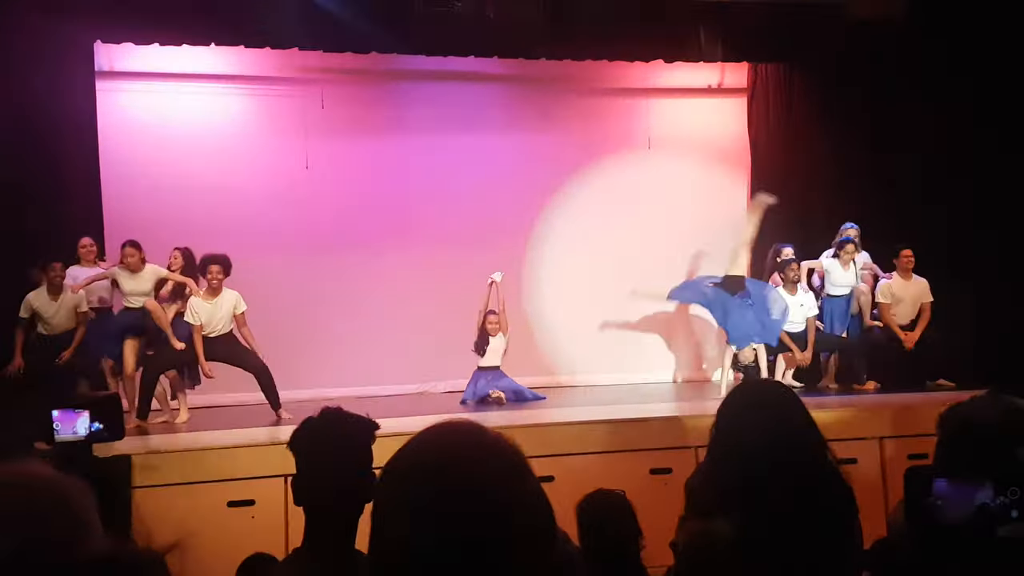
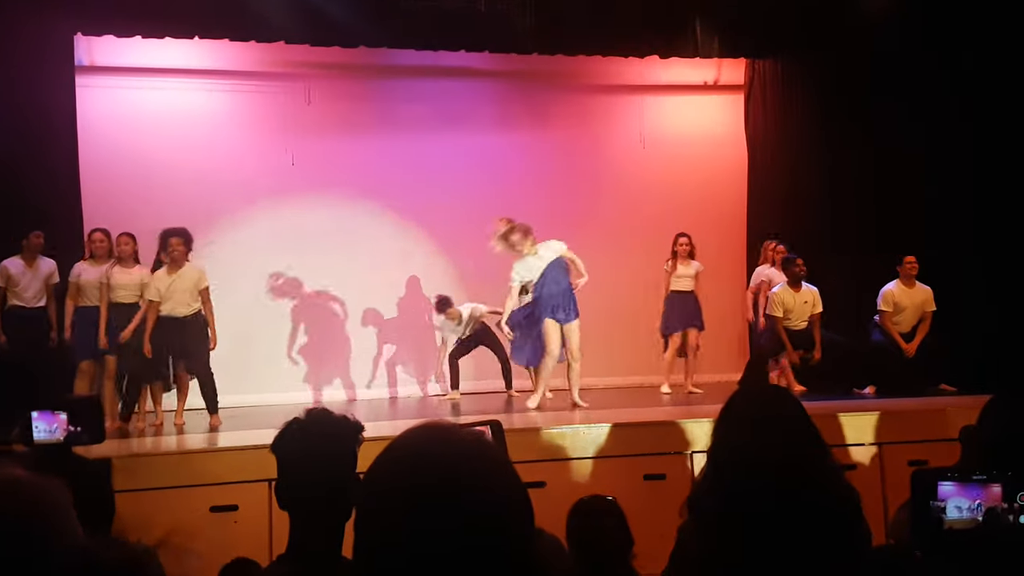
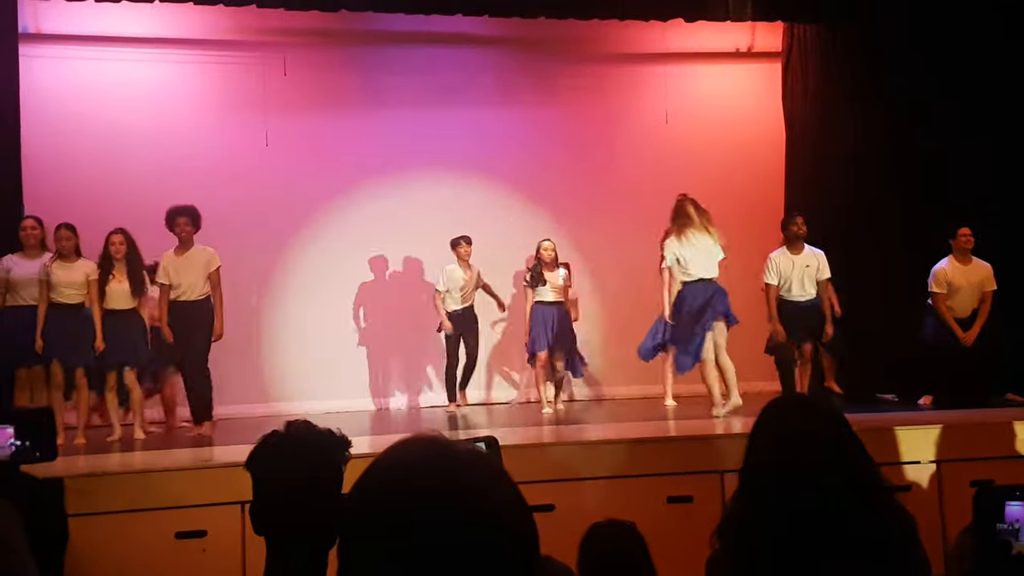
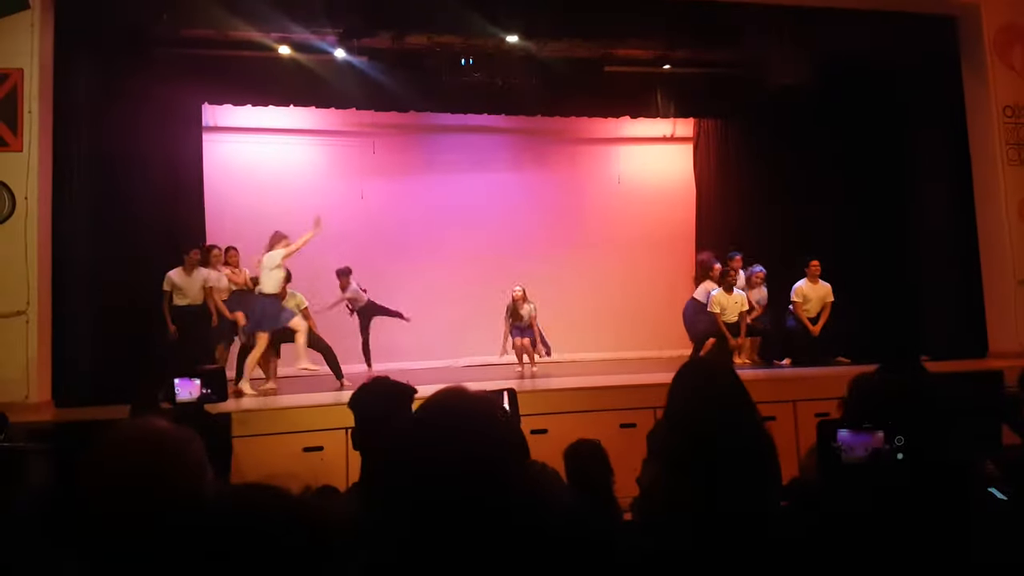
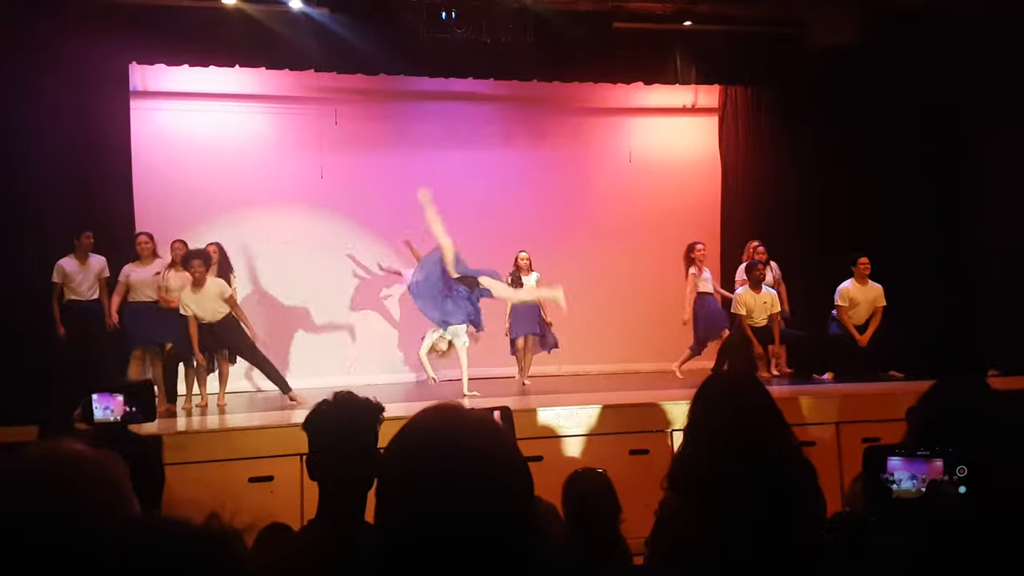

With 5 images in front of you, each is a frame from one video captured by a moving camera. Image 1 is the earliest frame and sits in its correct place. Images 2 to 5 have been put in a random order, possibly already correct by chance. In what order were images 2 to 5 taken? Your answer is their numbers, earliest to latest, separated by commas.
4, 5, 2, 3
